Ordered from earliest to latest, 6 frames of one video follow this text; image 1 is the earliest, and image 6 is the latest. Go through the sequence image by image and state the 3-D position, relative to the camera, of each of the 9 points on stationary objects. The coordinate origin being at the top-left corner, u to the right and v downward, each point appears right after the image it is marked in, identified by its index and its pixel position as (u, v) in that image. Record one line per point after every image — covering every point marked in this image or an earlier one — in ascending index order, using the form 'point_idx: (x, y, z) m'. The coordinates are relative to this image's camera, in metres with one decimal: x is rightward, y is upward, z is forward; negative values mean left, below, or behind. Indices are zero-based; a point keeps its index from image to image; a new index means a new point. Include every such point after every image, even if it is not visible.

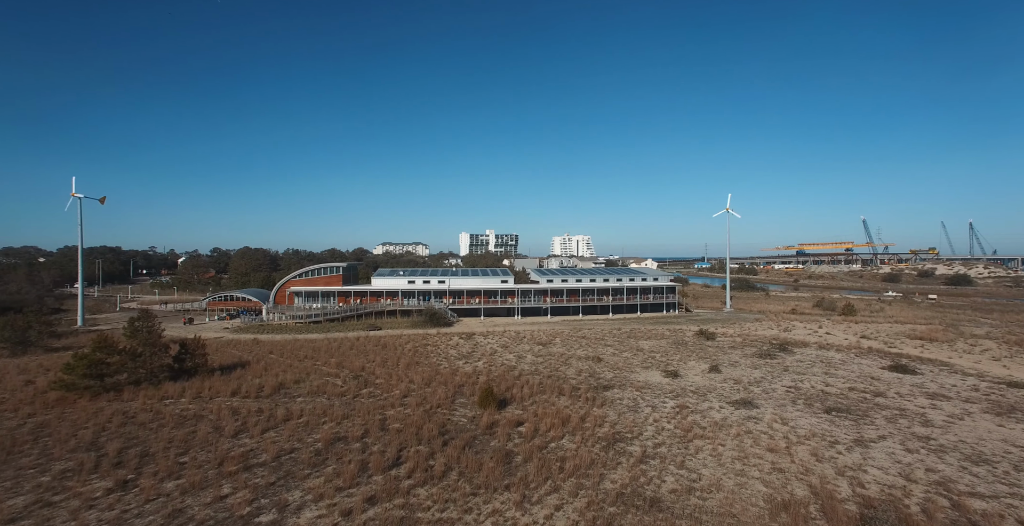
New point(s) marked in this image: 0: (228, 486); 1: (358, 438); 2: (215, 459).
0: (-6.1, -4.9, +10.8) m
1: (-4.5, -5.1, +14.7) m
2: (-7.3, -4.9, +12.3) m
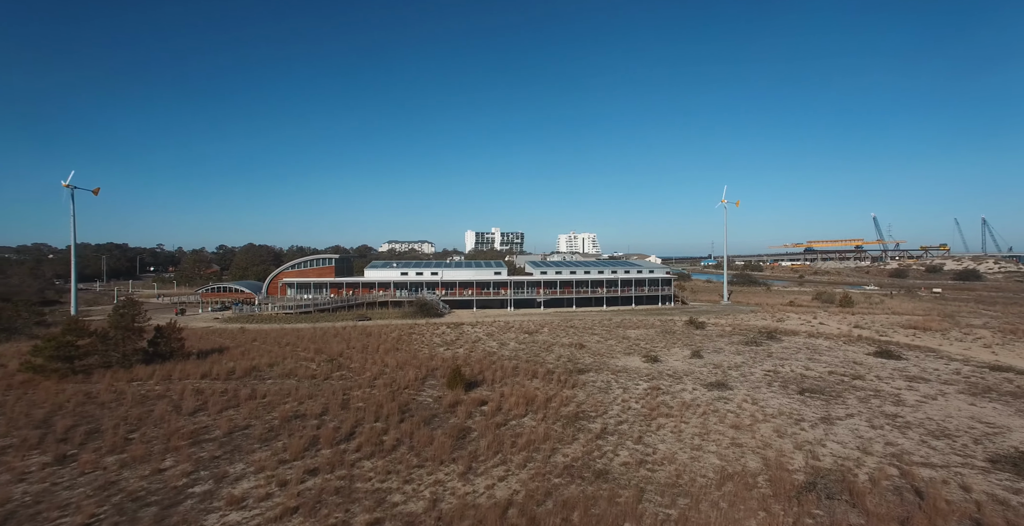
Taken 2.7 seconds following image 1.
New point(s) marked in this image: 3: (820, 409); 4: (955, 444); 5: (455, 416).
0: (-7.3, -4.2, +10.6) m
1: (-5.7, -4.4, +14.5) m
2: (-8.5, -4.2, +12.1) m
3: (+10.2, -4.8, +16.5) m
4: (+10.9, -4.5, +12.3) m
5: (-1.7, -4.6, +14.8) m
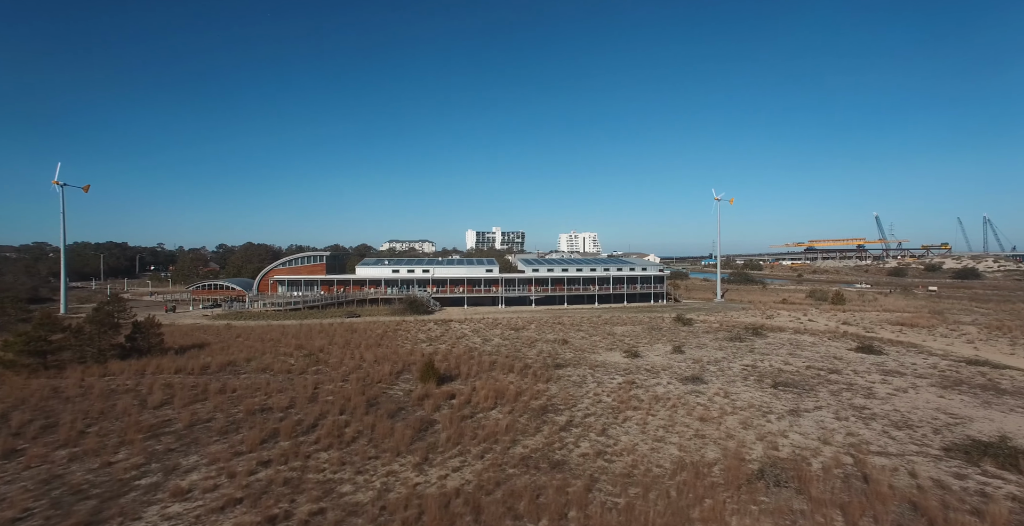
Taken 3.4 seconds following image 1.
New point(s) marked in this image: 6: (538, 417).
0: (-8.2, -4.0, +10.6) m
1: (-6.6, -4.2, +14.5) m
2: (-9.4, -4.0, +12.0) m
3: (+9.2, -4.6, +16.5) m
4: (+10.0, -4.3, +12.4) m
5: (-2.7, -4.3, +14.8) m
6: (+0.7, -4.4, +14.3) m
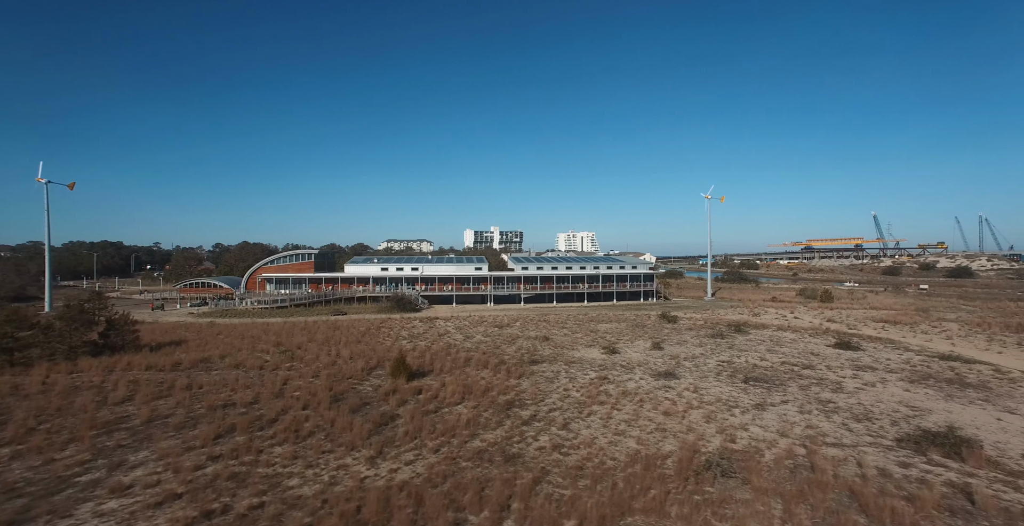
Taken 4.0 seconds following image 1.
0: (-9.2, -3.9, +10.4) m
1: (-7.7, -4.0, +14.4) m
2: (-10.4, -3.8, +11.9) m
3: (+8.1, -4.4, +16.6) m
4: (+9.0, -4.1, +12.4) m
5: (-3.7, -4.2, +14.7) m
6: (-0.3, -4.3, +14.3) m
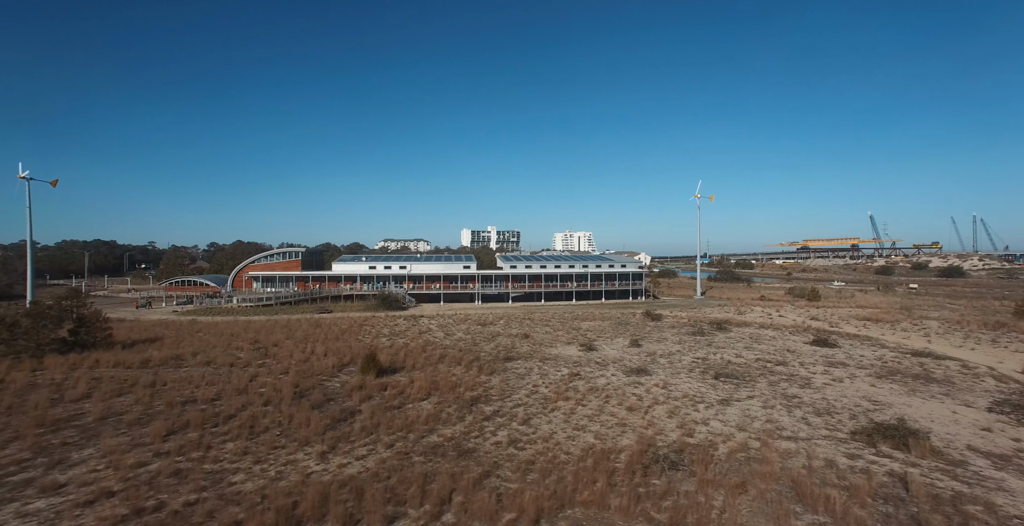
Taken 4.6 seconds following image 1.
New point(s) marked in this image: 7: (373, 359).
0: (-10.2, -3.7, +10.3) m
1: (-8.7, -3.9, +14.2) m
2: (-11.4, -3.7, +11.7) m
3: (+7.1, -4.3, +16.6) m
4: (+8.0, -4.0, +12.5) m
5: (-4.7, -4.0, +14.6) m
6: (-1.3, -4.1, +14.2) m
7: (-5.1, -3.5, +18.0) m
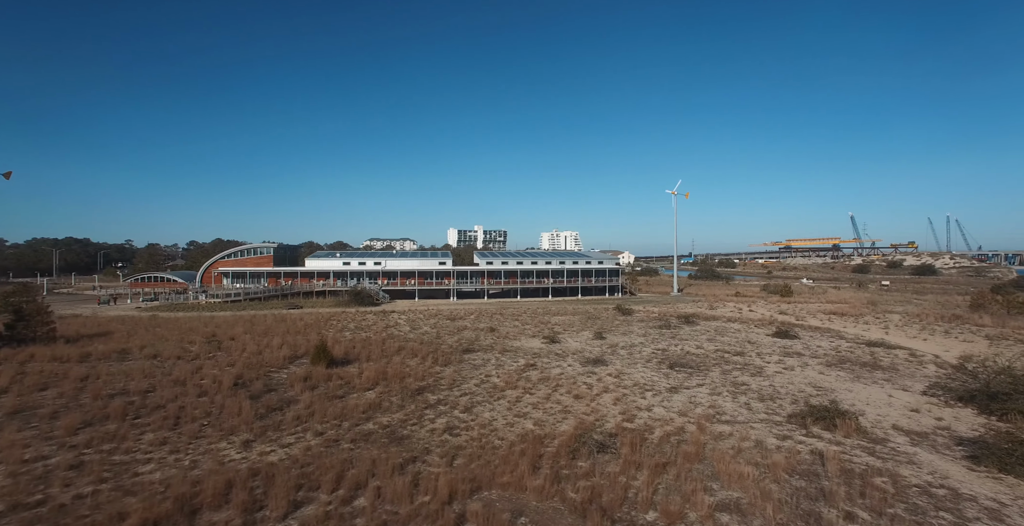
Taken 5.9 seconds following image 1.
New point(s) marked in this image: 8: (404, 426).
0: (-11.6, -3.3, +9.7) m
1: (-10.2, -3.5, +13.6) m
2: (-12.8, -3.3, +11.1) m
3: (+5.5, -3.9, +16.6) m
4: (+6.5, -3.6, +12.5) m
5: (-6.3, -3.6, +14.2) m
6: (-2.8, -3.7, +13.9) m
7: (-6.7, -3.1, +17.6) m
8: (-2.5, -3.7, +11.4) m
